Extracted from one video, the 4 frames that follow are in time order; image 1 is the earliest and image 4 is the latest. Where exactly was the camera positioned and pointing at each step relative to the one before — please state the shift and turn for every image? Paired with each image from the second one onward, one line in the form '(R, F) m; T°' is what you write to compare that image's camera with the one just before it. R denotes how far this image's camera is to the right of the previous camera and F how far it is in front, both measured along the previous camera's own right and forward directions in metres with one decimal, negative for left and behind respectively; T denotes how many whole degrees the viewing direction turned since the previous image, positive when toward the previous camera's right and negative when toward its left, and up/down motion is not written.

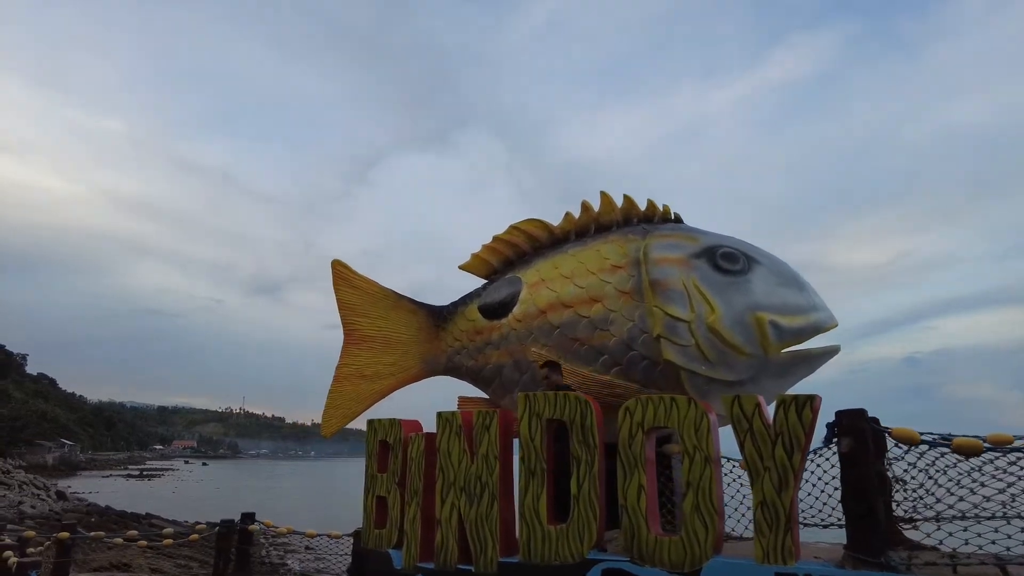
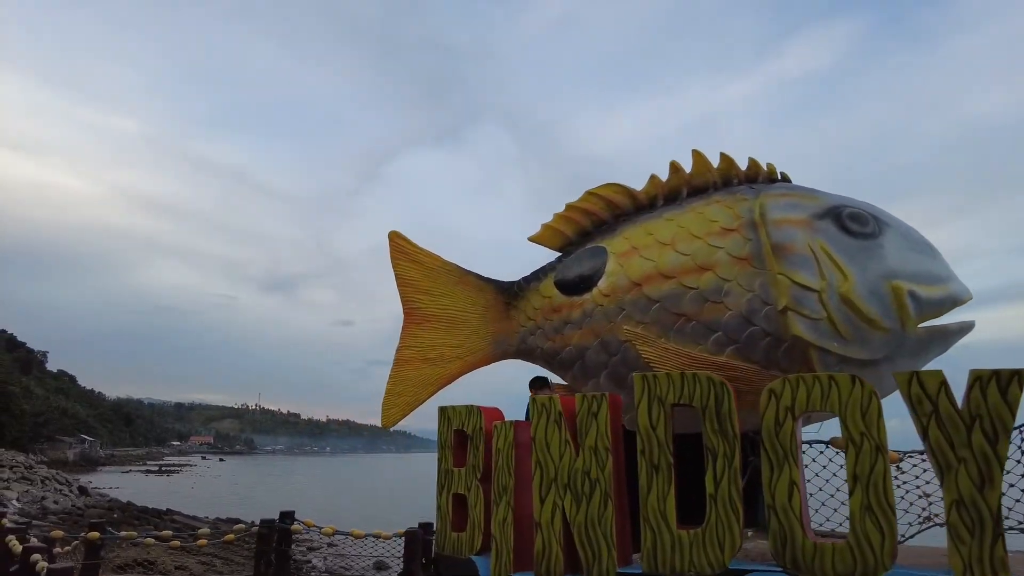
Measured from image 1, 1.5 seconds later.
(-0.6, +0.7) m; -1°
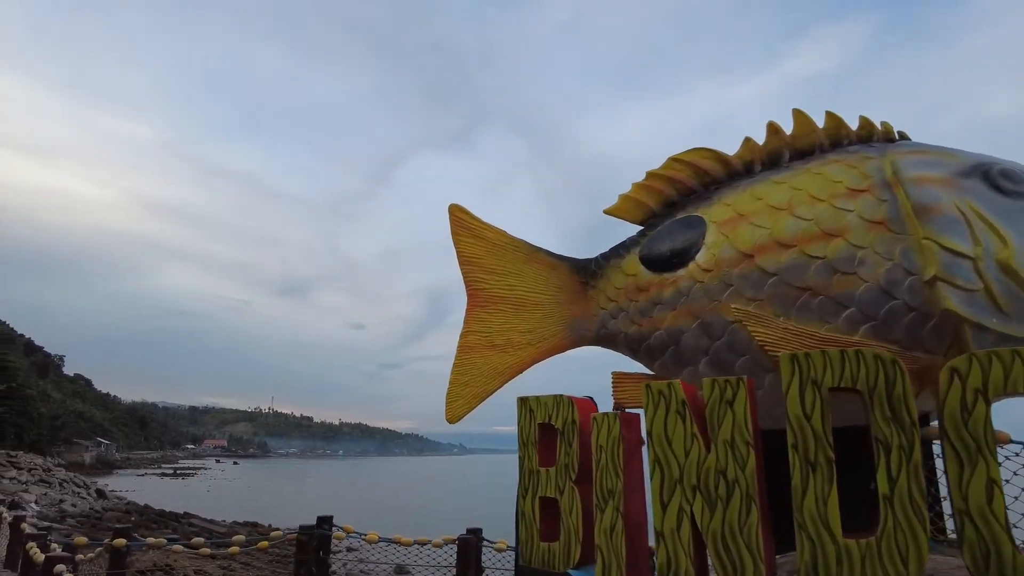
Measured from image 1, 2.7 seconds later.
(-0.5, +0.7) m; -1°
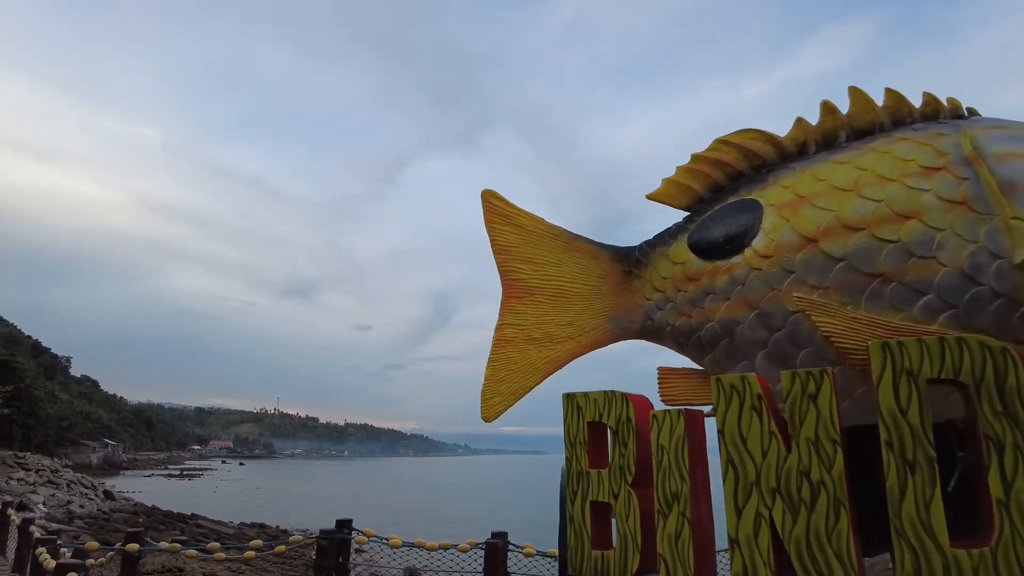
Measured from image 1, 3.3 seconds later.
(-0.3, +0.3) m; 0°
